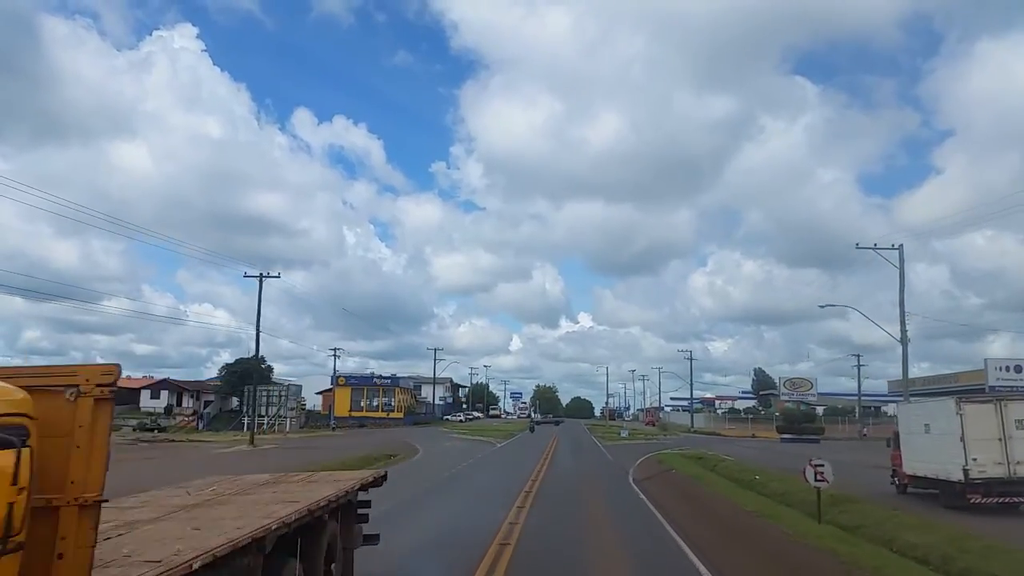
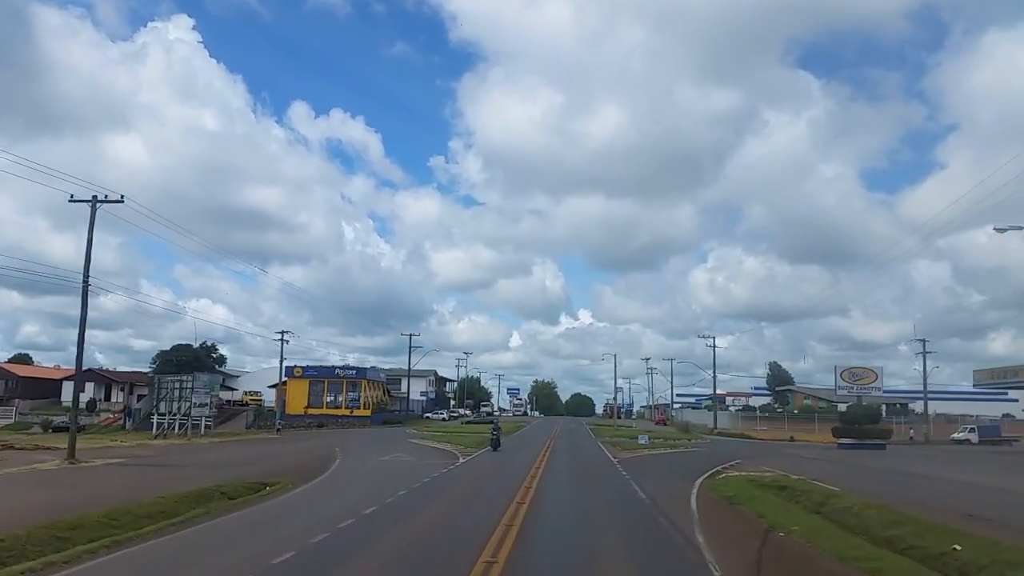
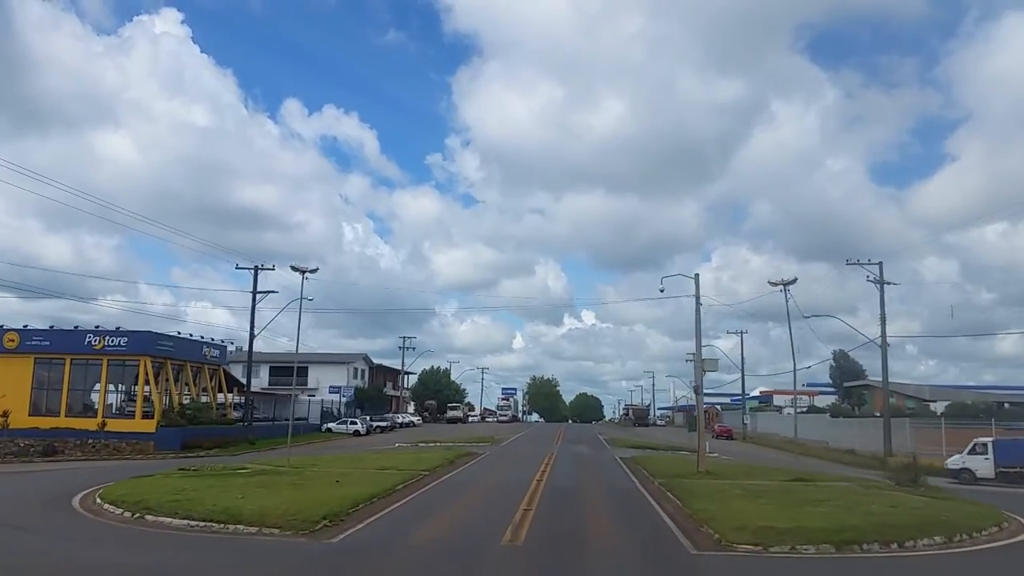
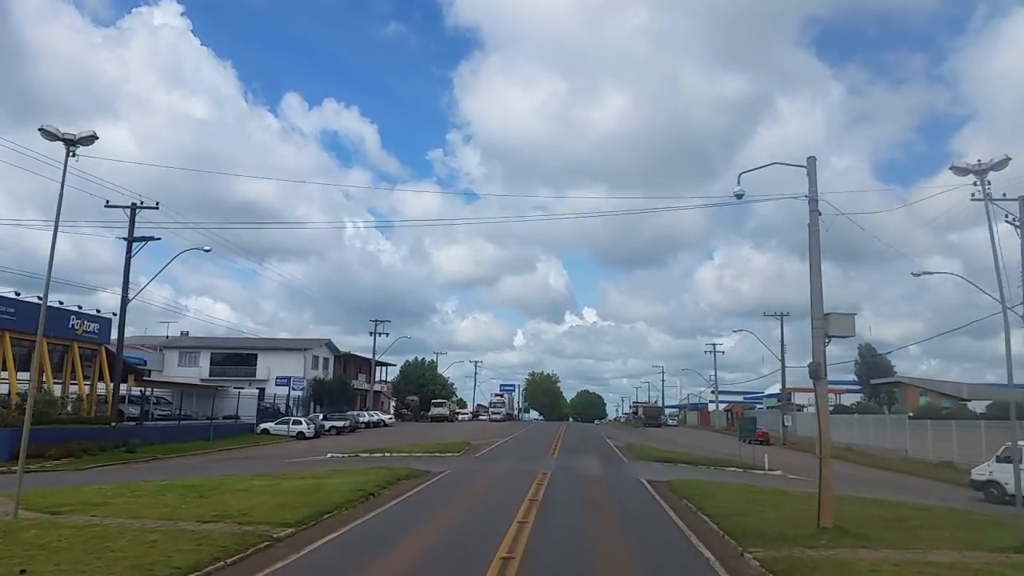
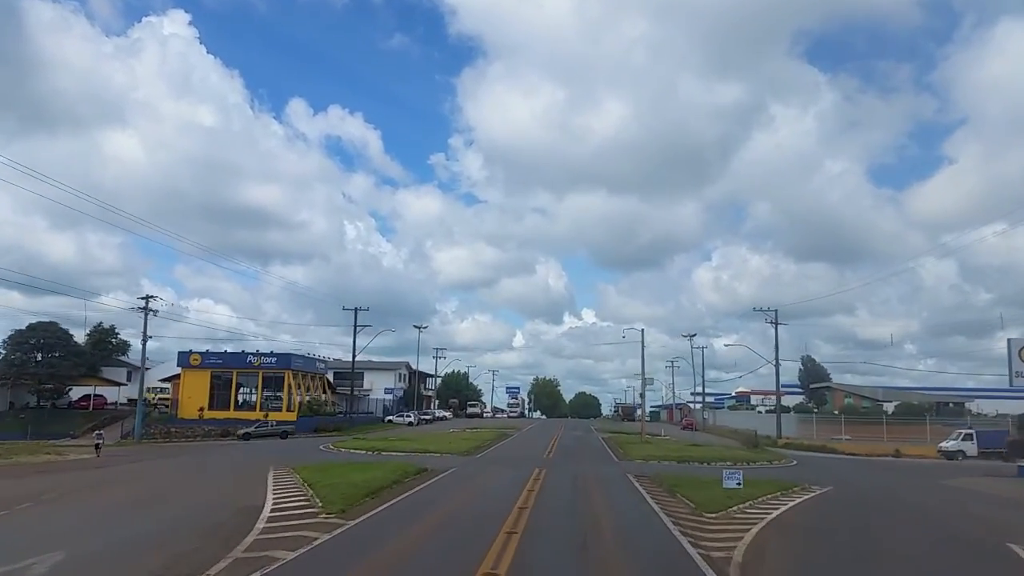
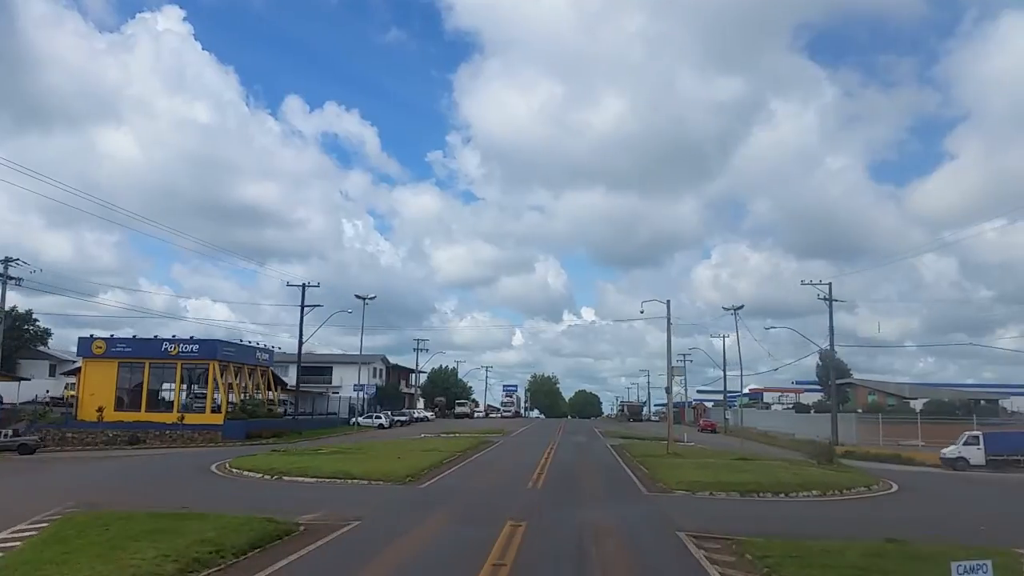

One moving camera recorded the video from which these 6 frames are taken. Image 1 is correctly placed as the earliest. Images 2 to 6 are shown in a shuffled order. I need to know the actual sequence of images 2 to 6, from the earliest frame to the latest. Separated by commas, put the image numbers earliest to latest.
2, 5, 6, 3, 4
